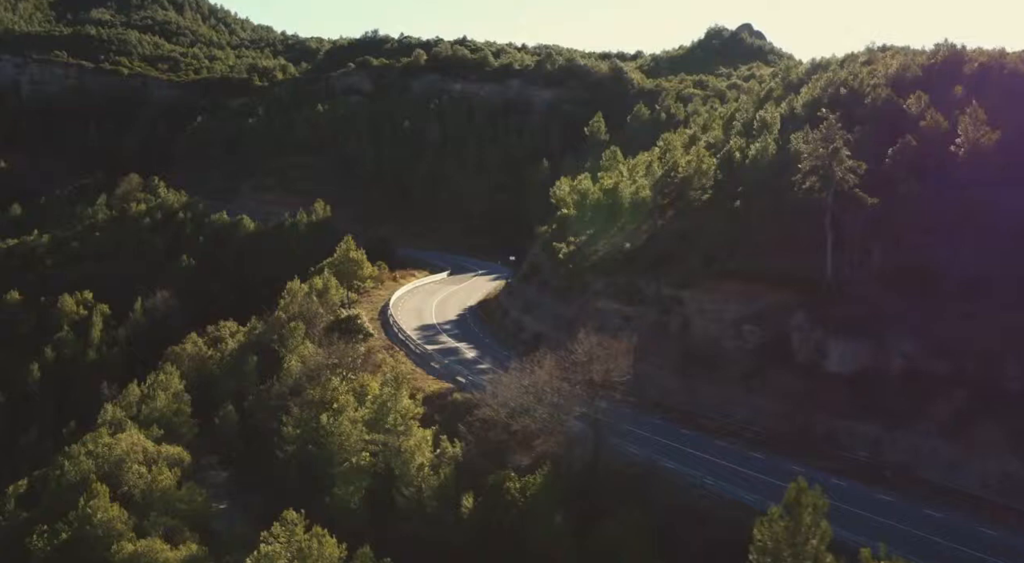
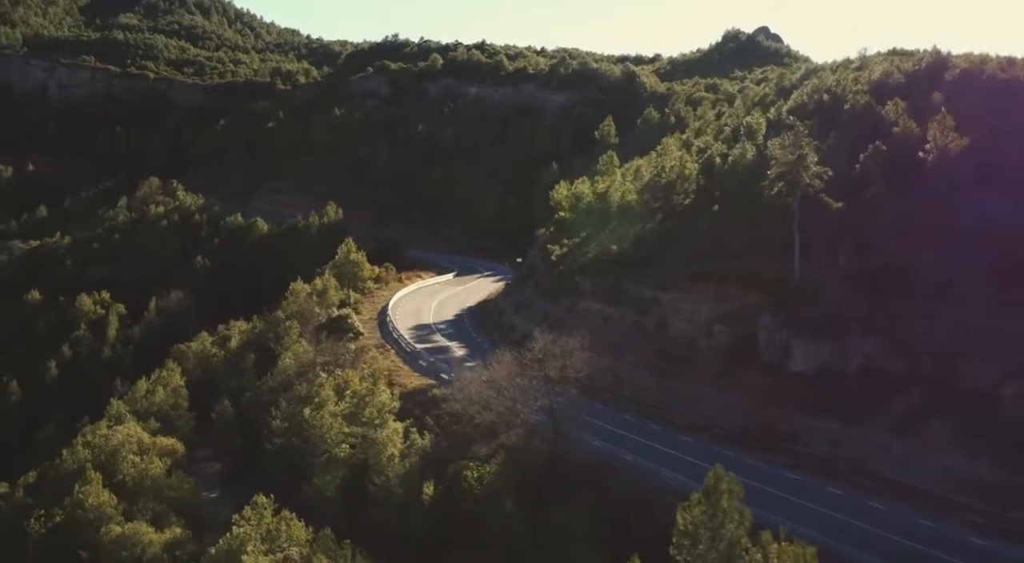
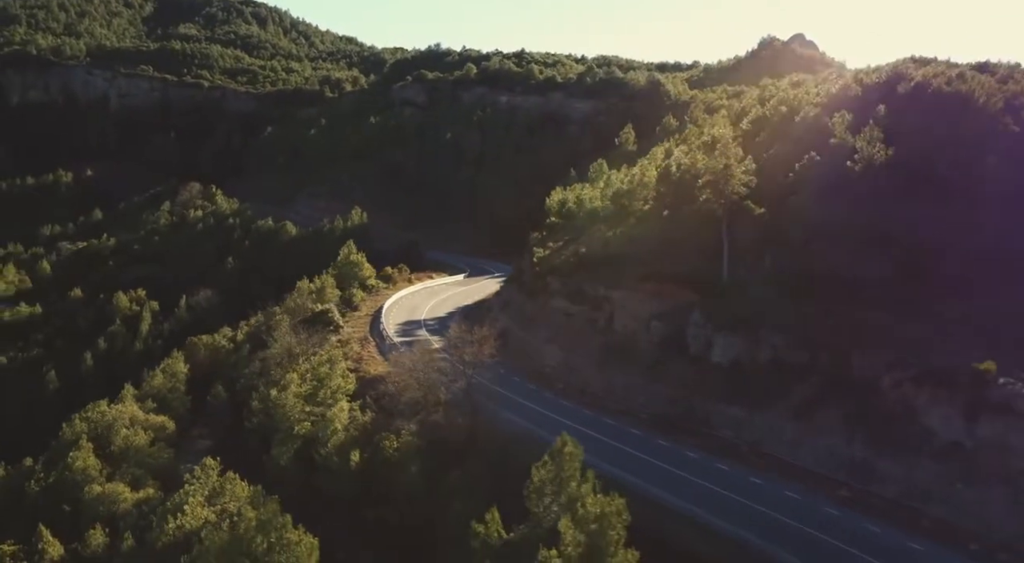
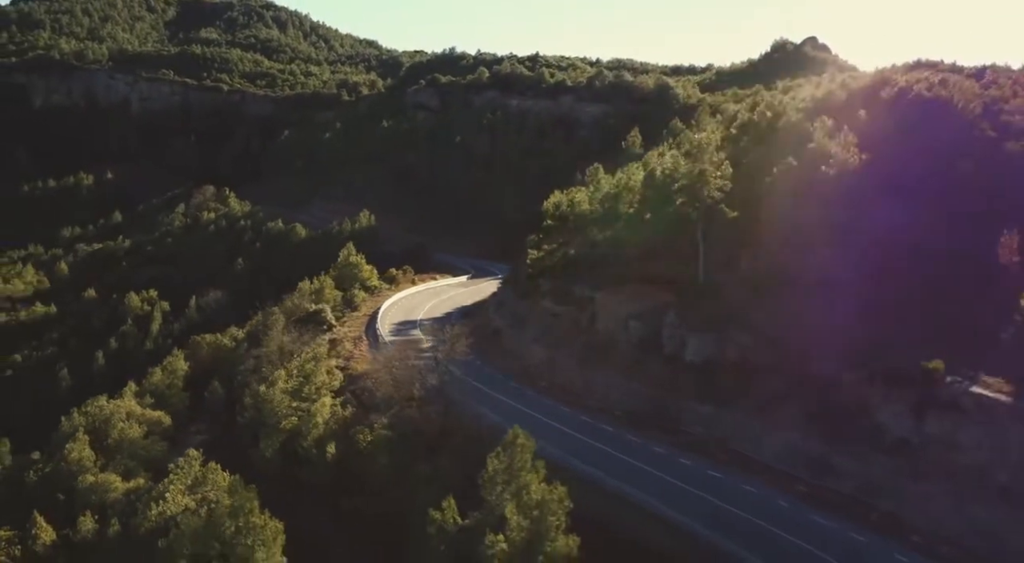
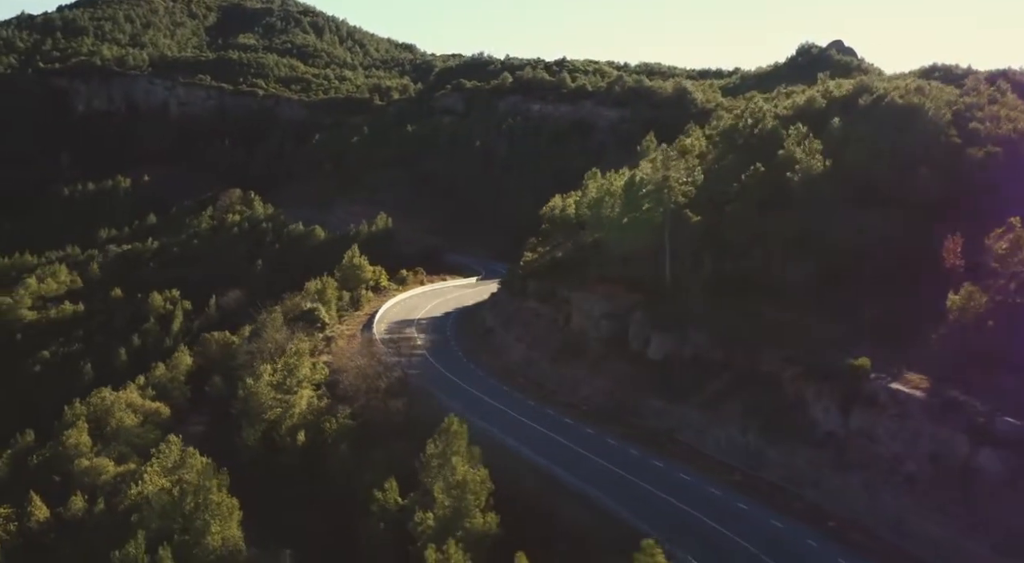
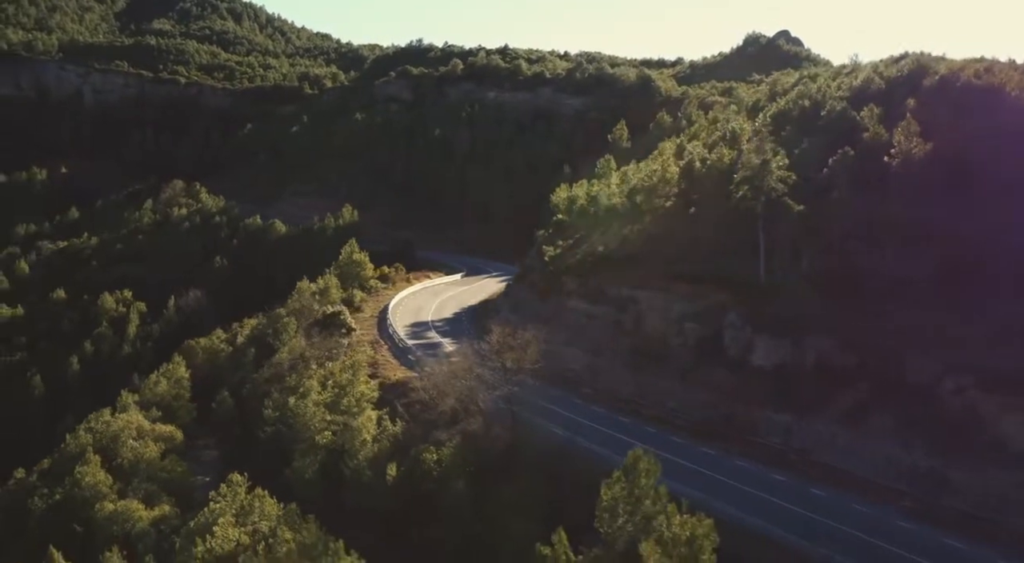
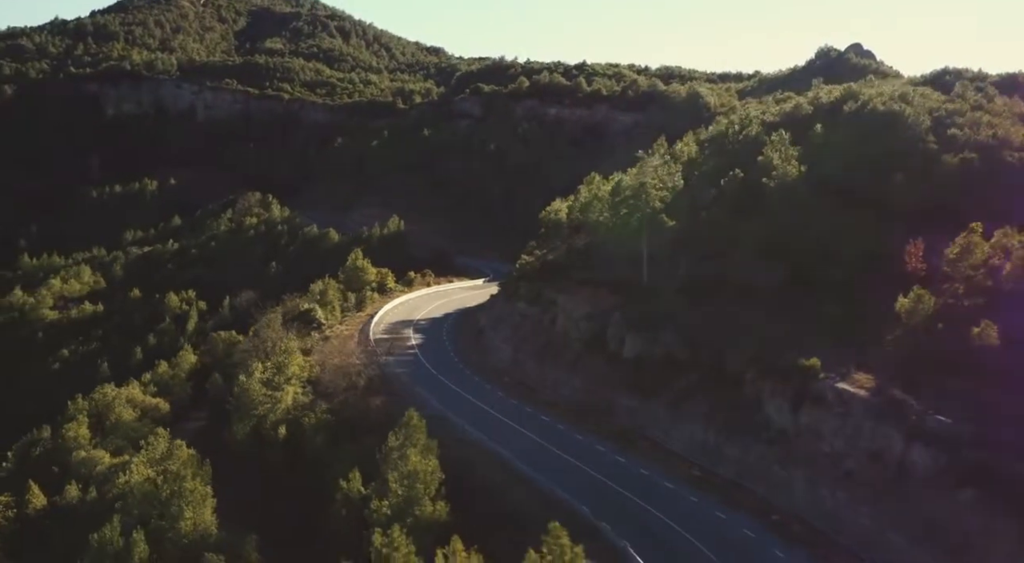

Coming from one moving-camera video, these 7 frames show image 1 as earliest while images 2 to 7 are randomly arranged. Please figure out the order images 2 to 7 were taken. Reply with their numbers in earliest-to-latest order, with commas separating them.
2, 6, 3, 4, 5, 7
